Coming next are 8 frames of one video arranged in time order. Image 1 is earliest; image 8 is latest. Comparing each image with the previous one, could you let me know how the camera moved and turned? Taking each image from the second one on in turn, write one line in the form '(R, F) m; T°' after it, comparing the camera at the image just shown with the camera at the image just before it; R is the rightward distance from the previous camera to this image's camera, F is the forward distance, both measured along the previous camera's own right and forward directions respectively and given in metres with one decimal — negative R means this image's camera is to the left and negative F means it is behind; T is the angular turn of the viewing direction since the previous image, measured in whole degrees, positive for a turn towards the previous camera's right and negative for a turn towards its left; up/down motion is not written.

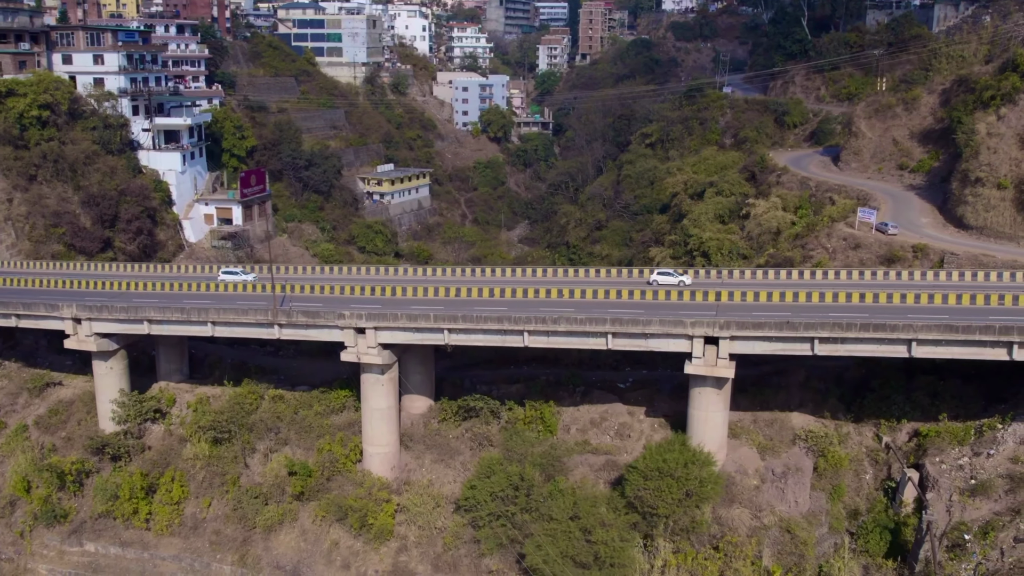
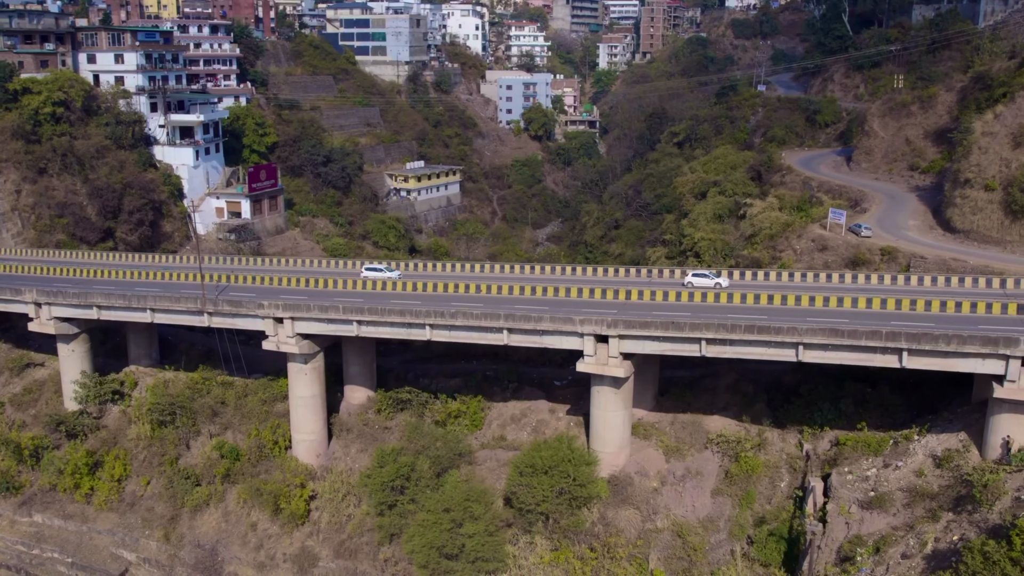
(+5.3, +0.1) m; -7°
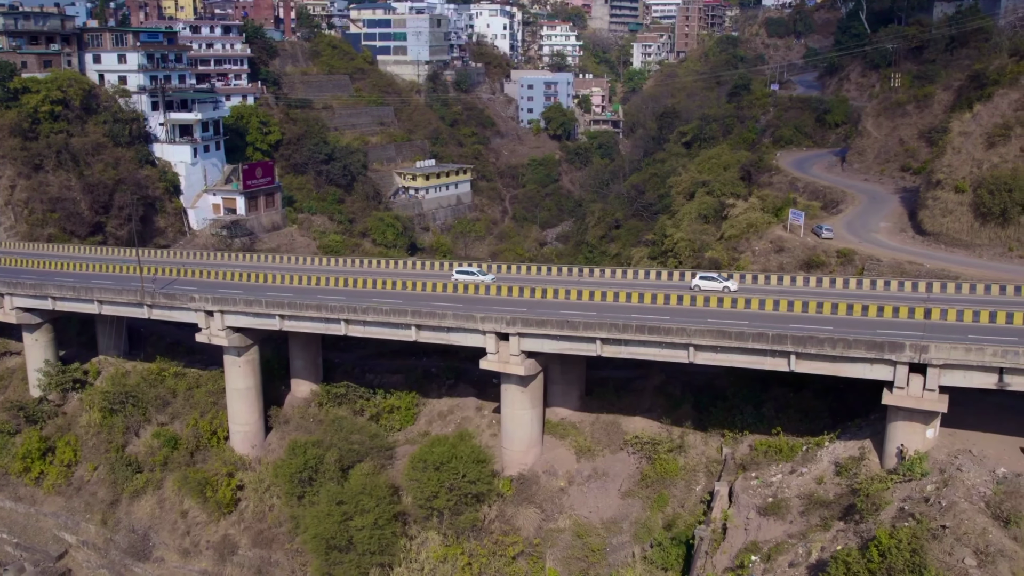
(+4.1, +0.1) m; -4°
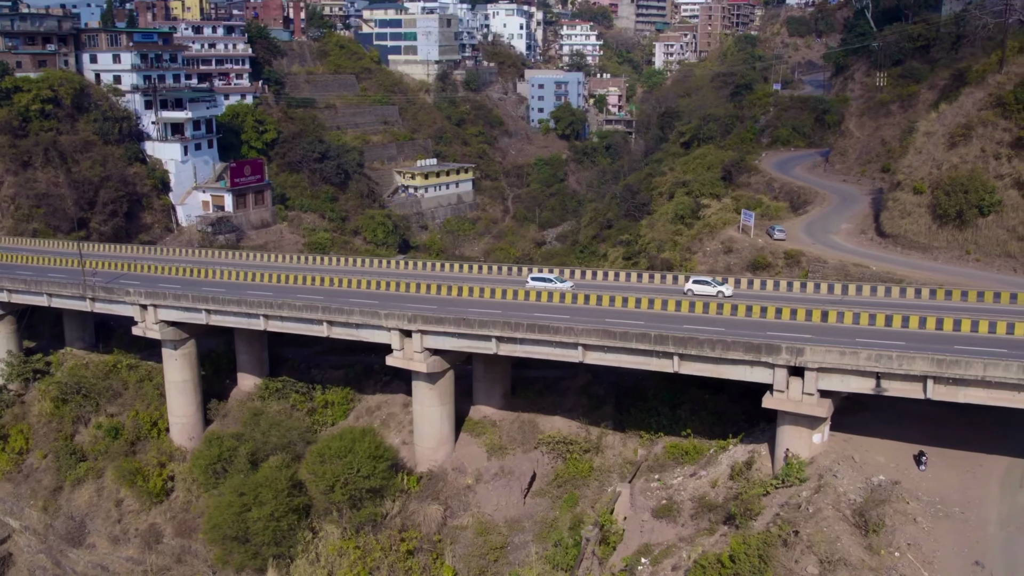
(+3.7, +0.1) m; -3°
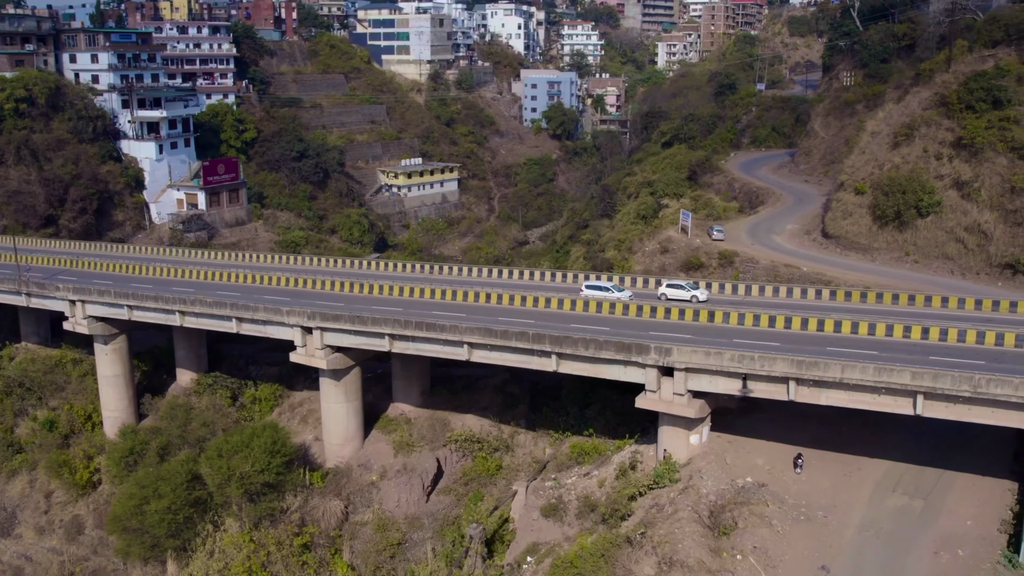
(+3.3, 0.0) m; -2°
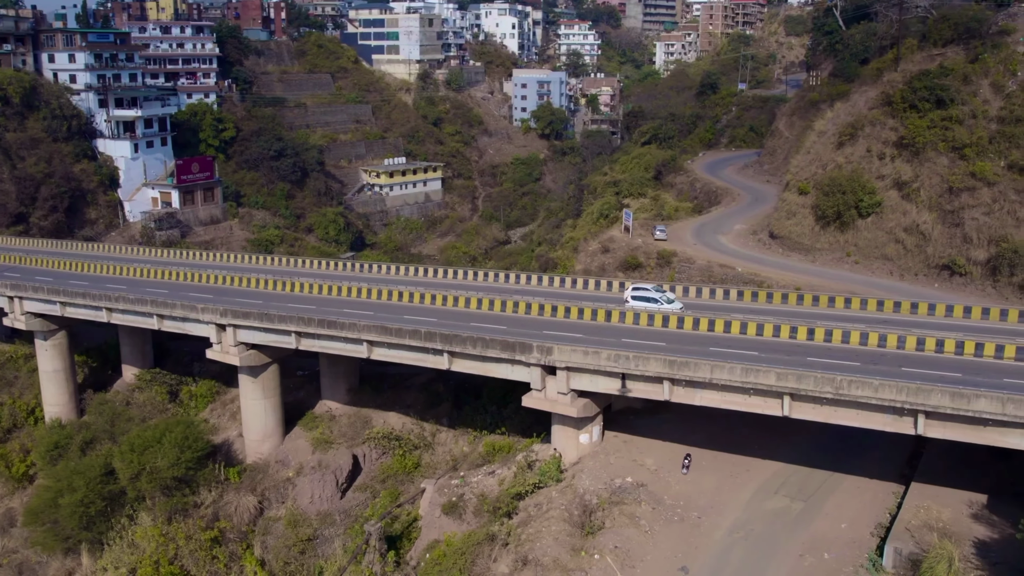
(+2.8, 0.0) m; -2°
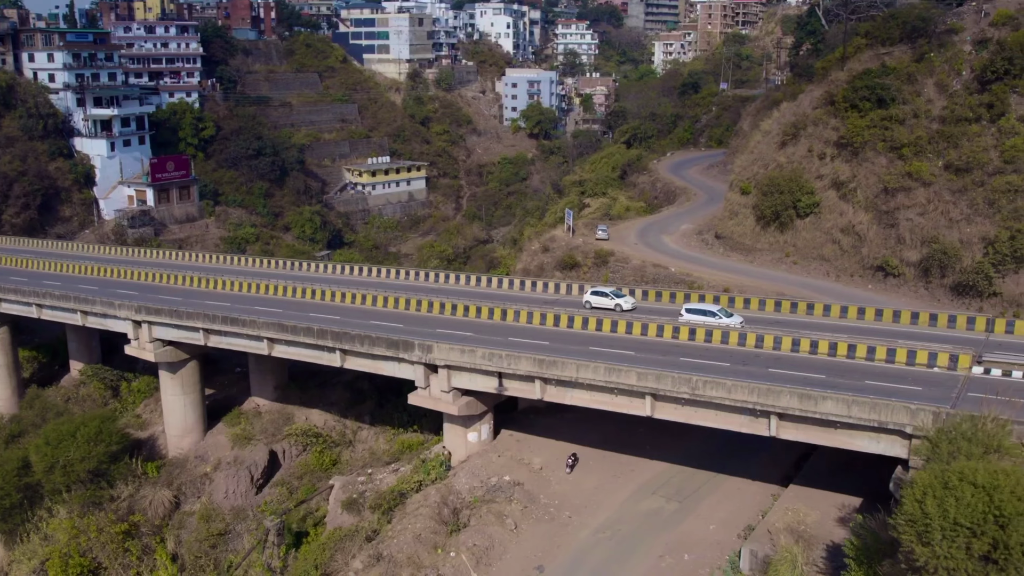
(+2.8, 0.0) m; -2°
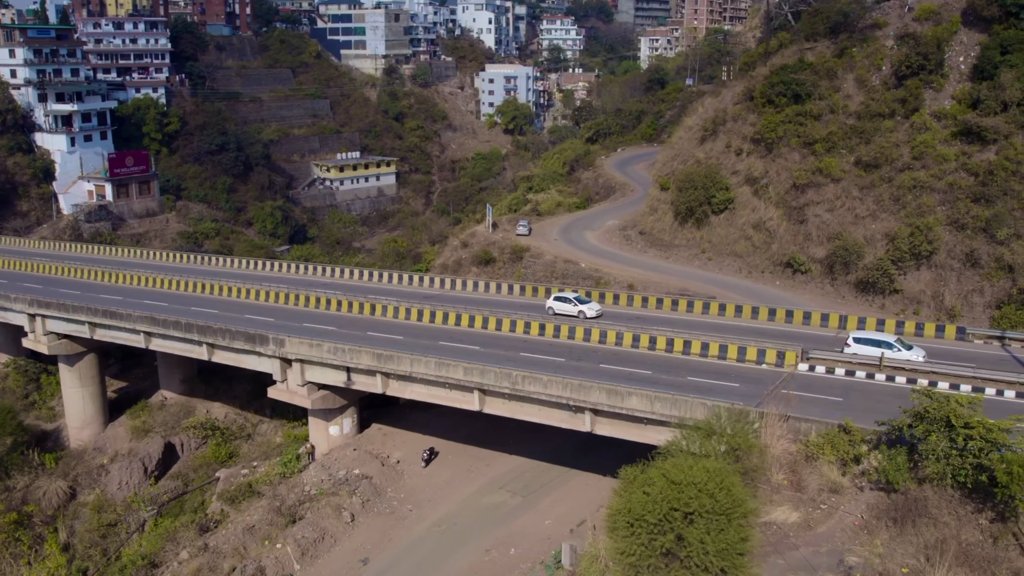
(+3.3, 0.0) m; -1°
